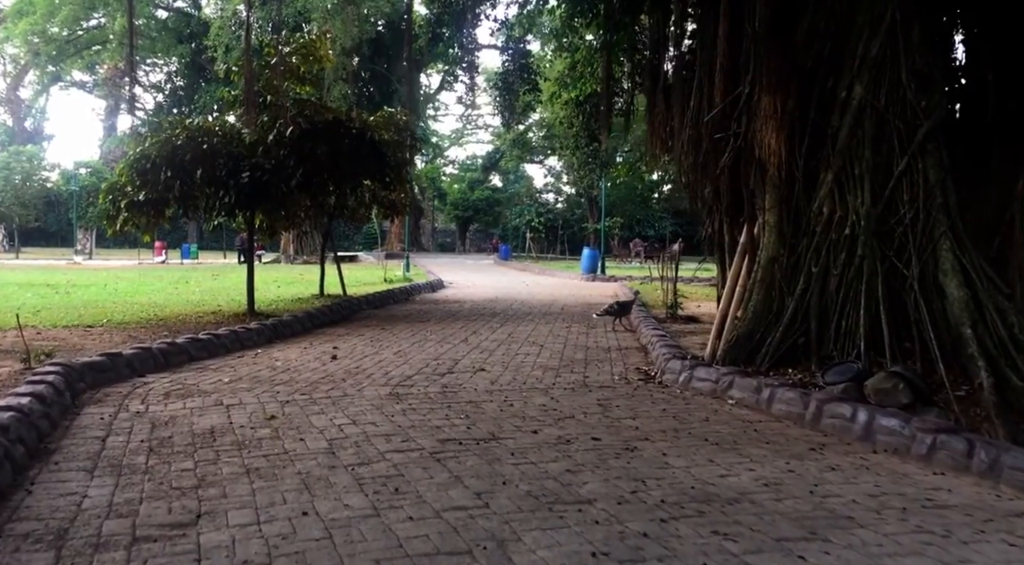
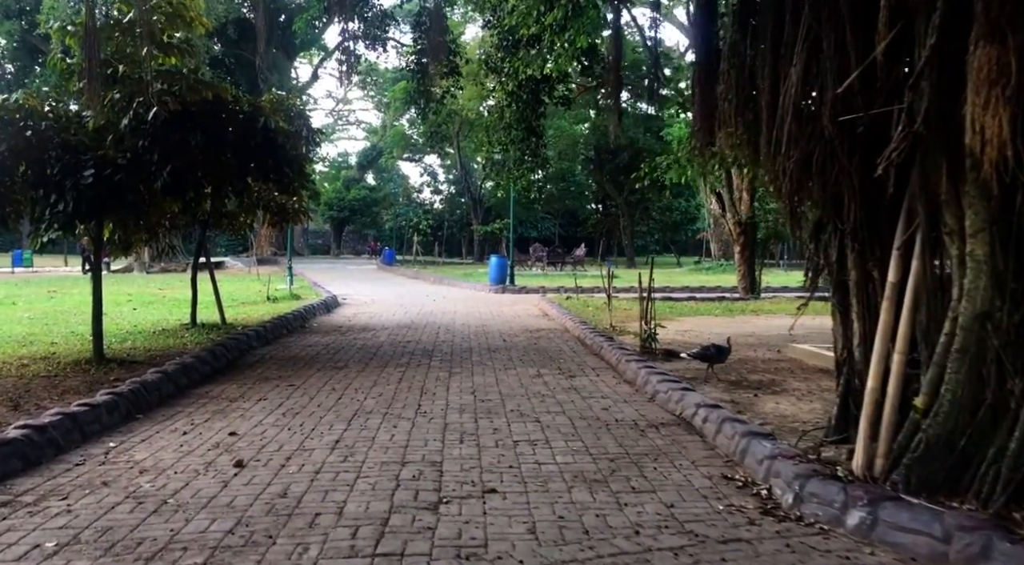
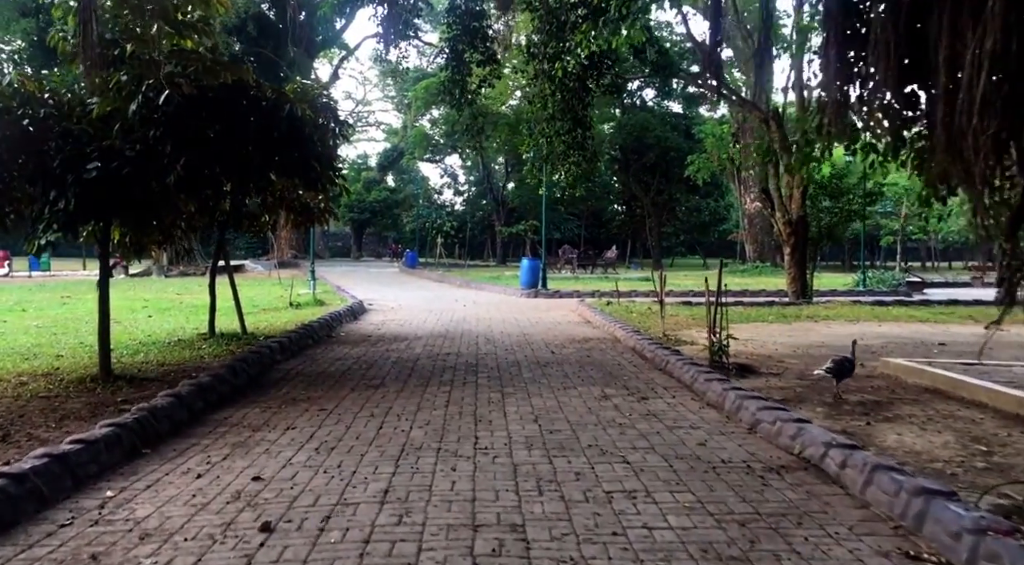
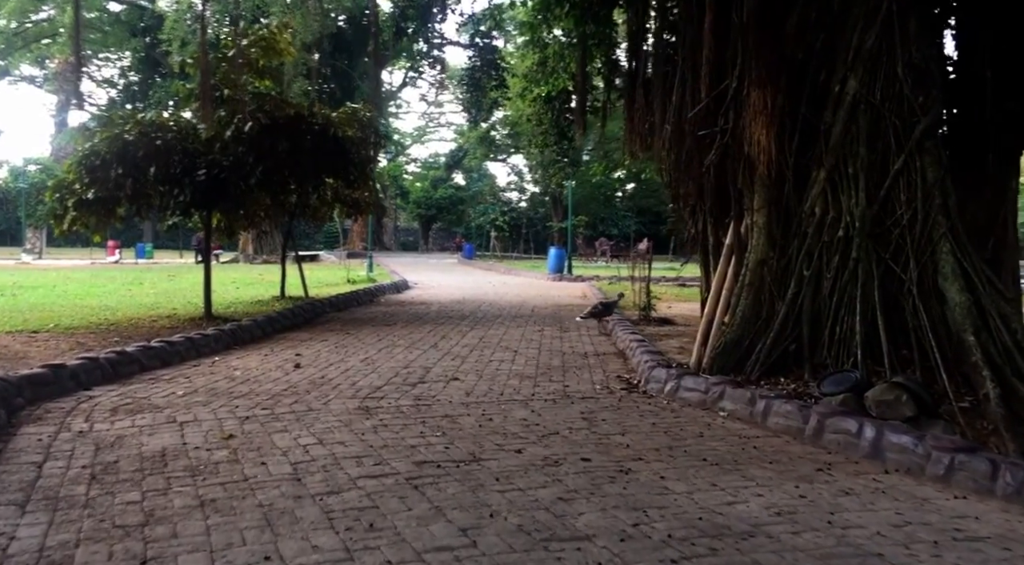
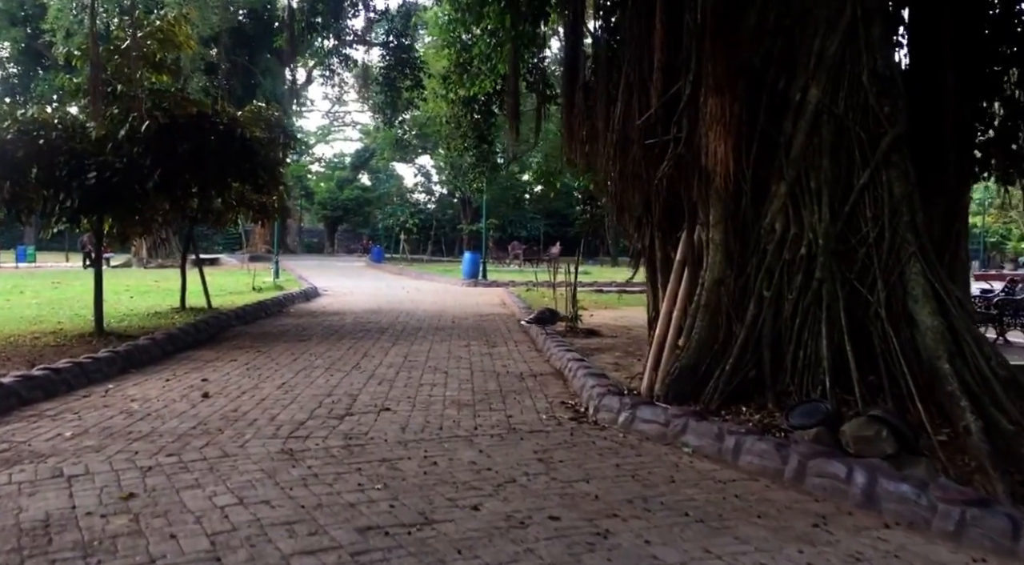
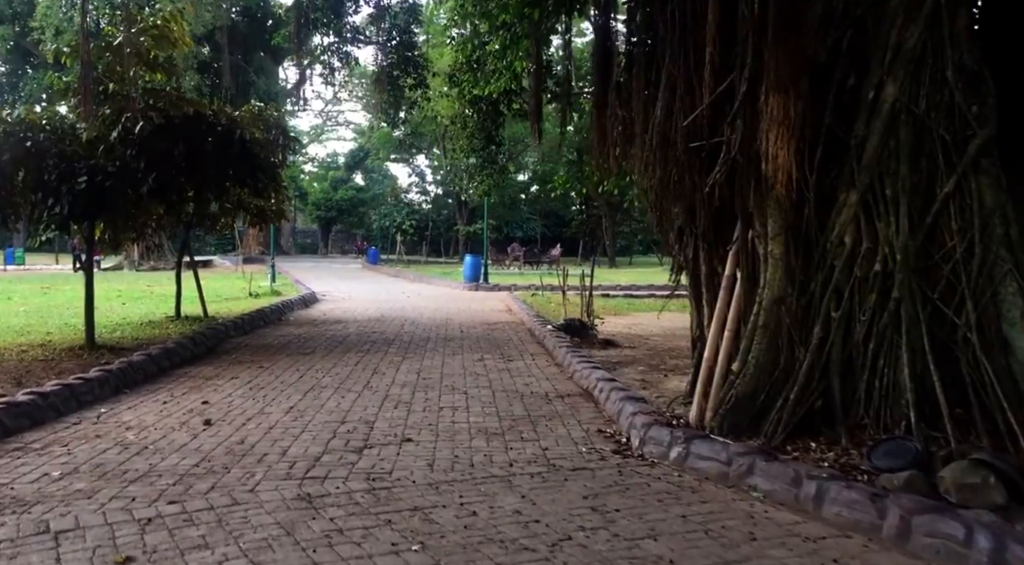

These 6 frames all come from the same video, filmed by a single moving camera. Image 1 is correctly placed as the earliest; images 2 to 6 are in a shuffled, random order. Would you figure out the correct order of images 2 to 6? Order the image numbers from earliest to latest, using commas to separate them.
4, 5, 6, 2, 3
